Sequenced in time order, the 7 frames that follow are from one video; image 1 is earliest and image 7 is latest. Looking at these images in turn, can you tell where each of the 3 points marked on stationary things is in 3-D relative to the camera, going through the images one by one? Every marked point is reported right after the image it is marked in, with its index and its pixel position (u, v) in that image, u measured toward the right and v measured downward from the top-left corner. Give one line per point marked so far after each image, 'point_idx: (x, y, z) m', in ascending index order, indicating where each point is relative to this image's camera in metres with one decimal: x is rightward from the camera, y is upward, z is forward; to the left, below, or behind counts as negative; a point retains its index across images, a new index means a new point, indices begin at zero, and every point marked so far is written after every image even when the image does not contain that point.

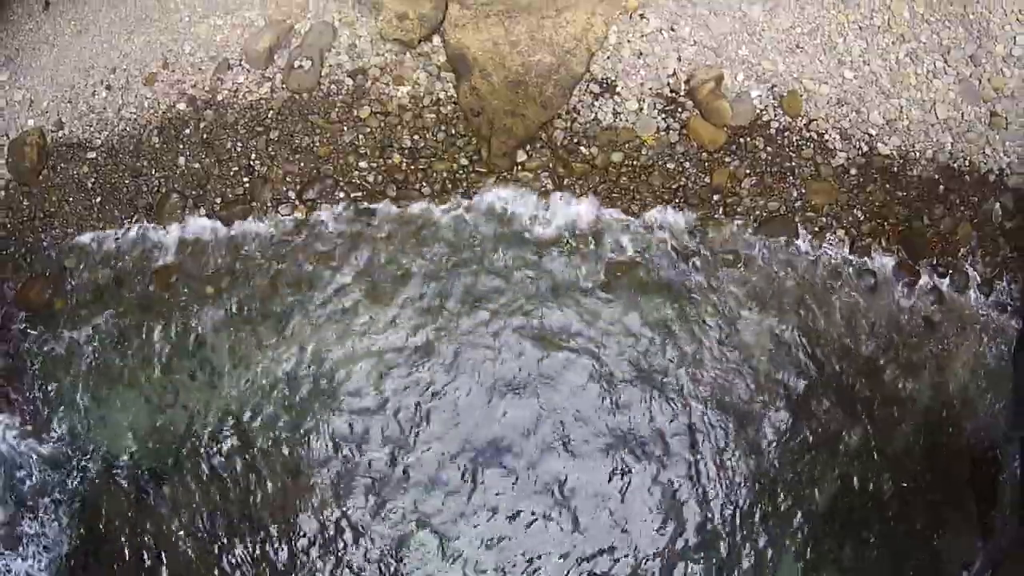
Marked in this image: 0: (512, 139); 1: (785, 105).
0: (0.0, +0.7, +4.5) m
1: (+1.4, +1.0, +4.6) m
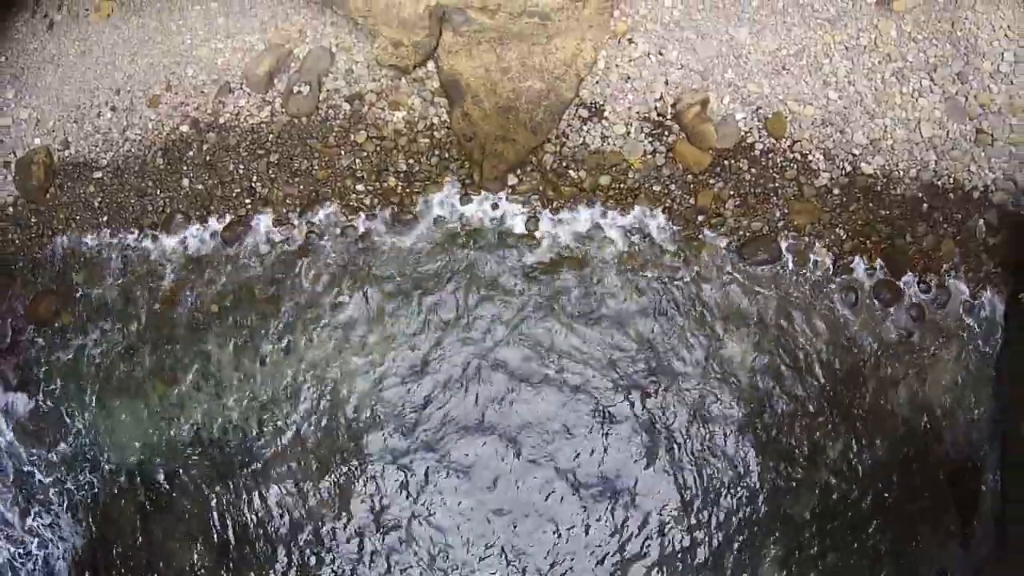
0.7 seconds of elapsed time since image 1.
0: (-0.1, +0.6, +4.7) m
1: (+1.4, +0.9, +4.7) m
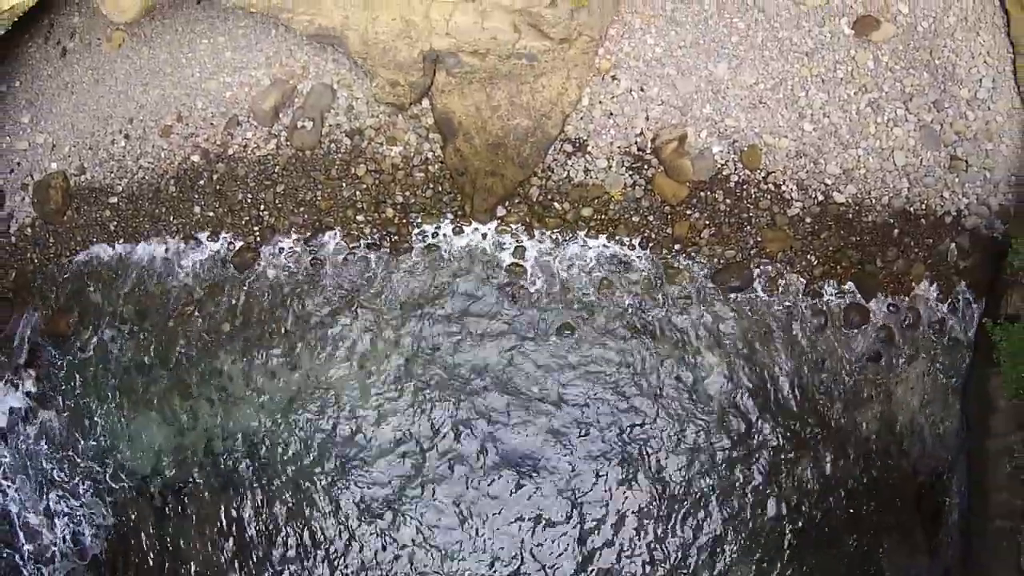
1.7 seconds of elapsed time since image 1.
0: (-0.1, +0.5, +4.9) m
1: (+1.3, +0.8, +4.9) m
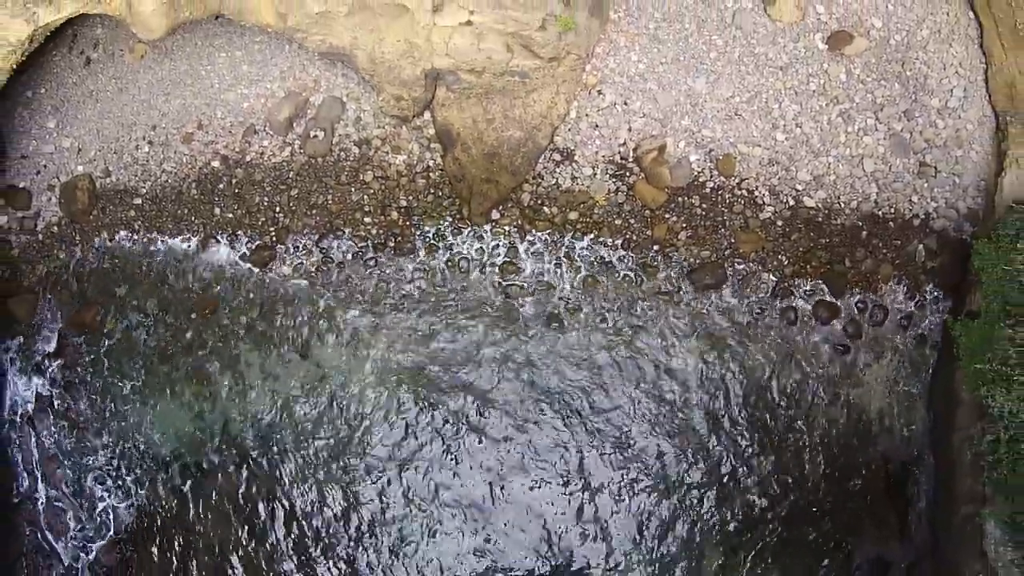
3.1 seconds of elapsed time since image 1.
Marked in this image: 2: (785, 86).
0: (-0.2, +0.5, +5.3) m
1: (+1.3, +0.8, +5.3) m
2: (+1.7, +1.3, +5.3) m
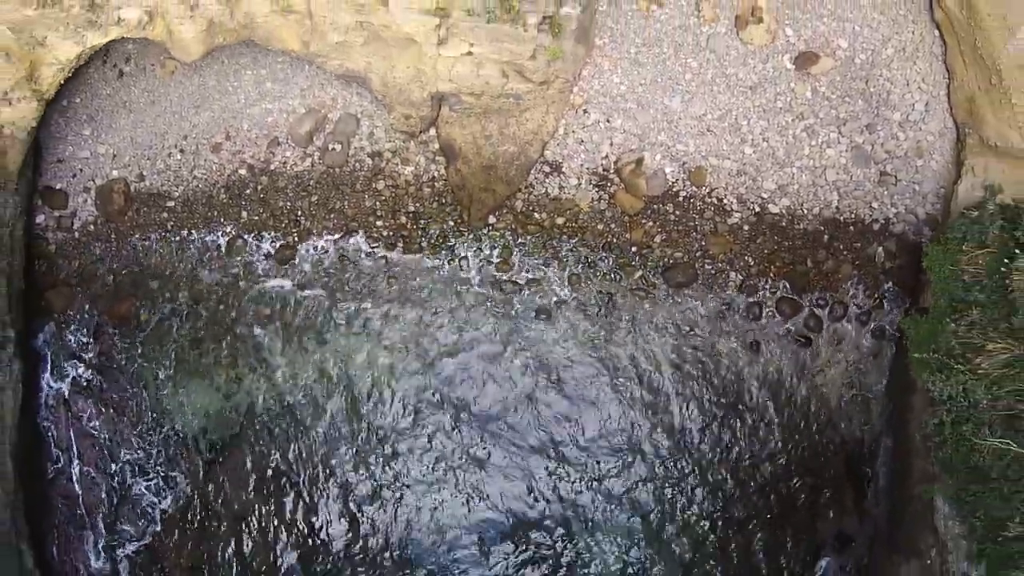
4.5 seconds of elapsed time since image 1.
0: (-0.2, +0.6, +5.9) m
1: (+1.3, +0.8, +5.9) m
2: (+1.7, +1.3, +5.9) m
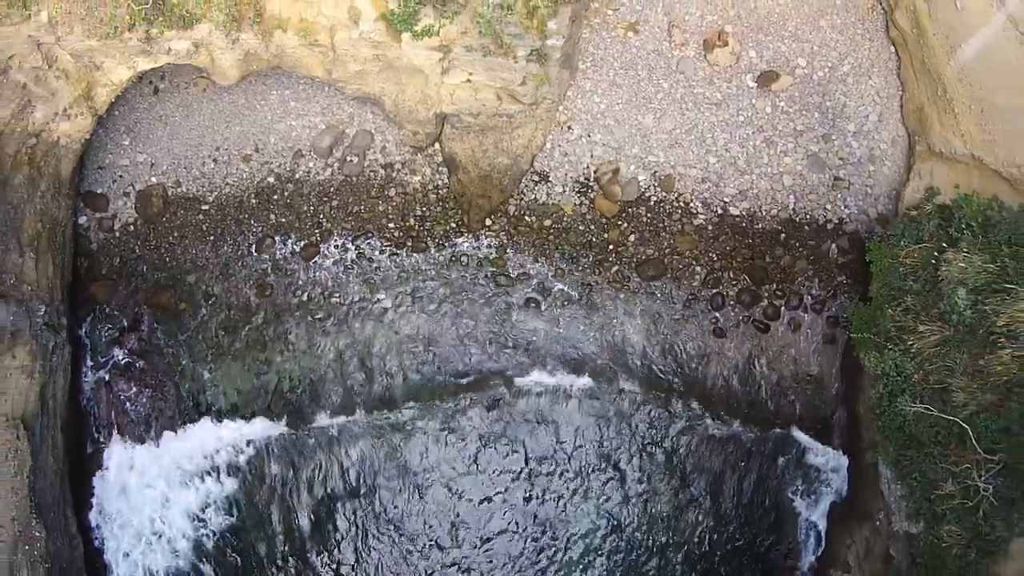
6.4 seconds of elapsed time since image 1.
0: (-0.2, +0.6, +6.7) m
1: (+1.2, +0.8, +6.7) m
2: (+1.6, +1.3, +6.7) m
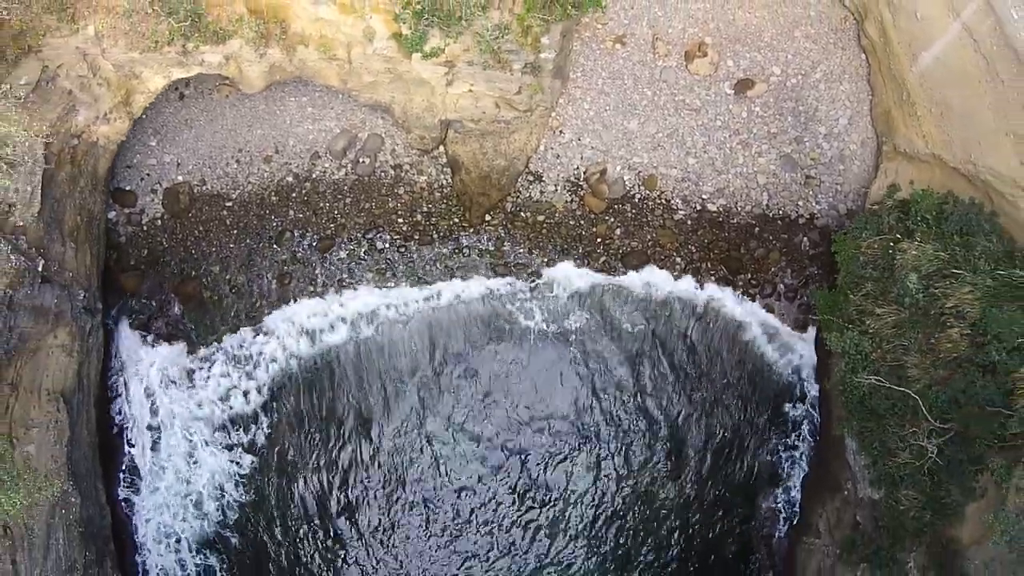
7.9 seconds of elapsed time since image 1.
0: (-0.3, +0.7, +7.3) m
1: (+1.2, +0.9, +7.3) m
2: (+1.6, +1.4, +7.3) m
